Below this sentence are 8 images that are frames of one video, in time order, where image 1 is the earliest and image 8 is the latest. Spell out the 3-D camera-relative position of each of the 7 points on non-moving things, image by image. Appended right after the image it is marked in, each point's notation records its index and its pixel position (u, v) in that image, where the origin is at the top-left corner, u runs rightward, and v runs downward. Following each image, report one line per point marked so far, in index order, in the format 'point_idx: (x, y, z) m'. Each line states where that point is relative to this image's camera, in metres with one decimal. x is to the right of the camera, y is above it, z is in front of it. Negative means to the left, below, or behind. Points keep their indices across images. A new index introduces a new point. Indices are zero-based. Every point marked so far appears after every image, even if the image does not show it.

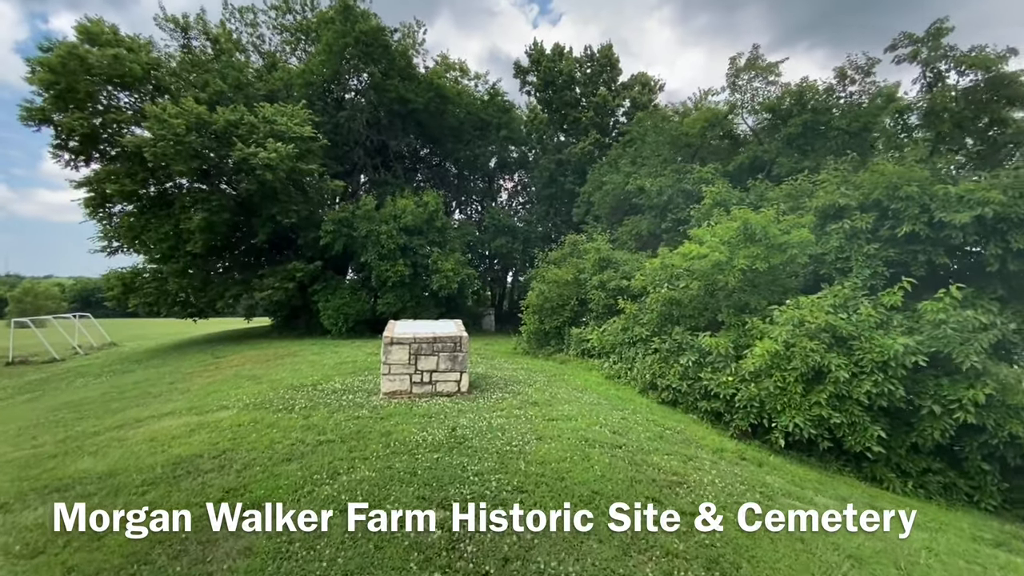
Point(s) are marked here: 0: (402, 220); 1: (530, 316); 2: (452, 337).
0: (-3.6, +2.2, +15.7) m
1: (+0.4, -0.7, +11.2) m
2: (-0.8, -0.6, +6.3) m
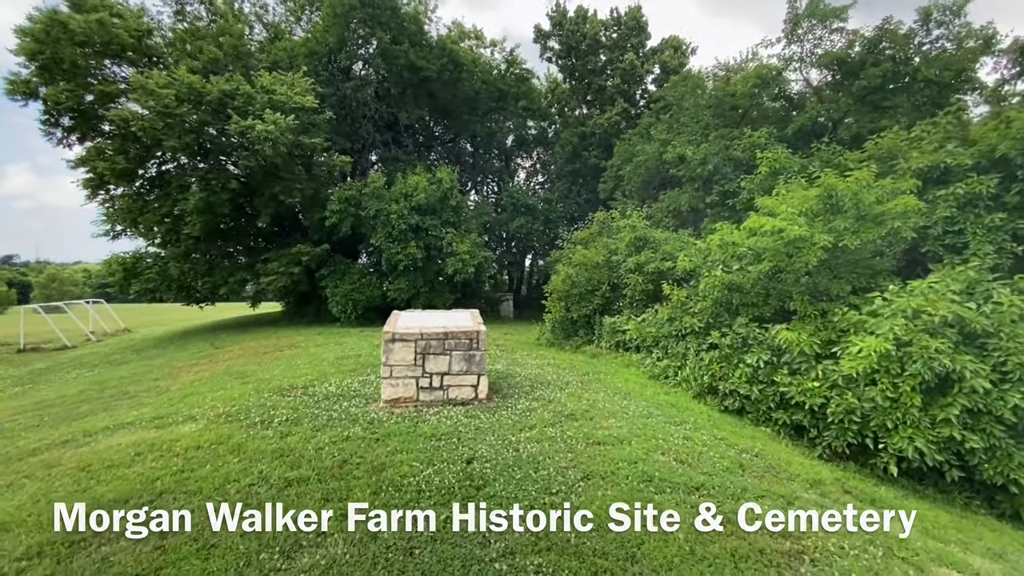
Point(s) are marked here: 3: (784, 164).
0: (-3.0, +2.7, +14.5) m
1: (+0.9, -0.3, +10.0) m
2: (-0.5, -0.5, +5.1) m
3: (+4.9, +2.2, +8.7) m
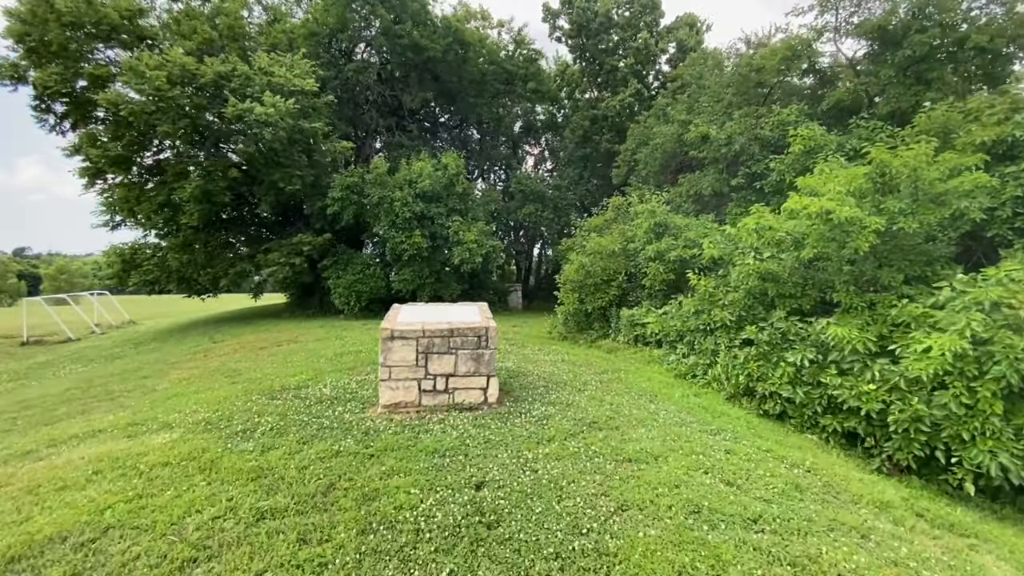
0: (-2.7, +3.0, +13.9) m
1: (+1.1, -0.1, +9.3) m
2: (-0.4, -0.4, +4.5) m
3: (+5.1, +2.4, +8.0) m
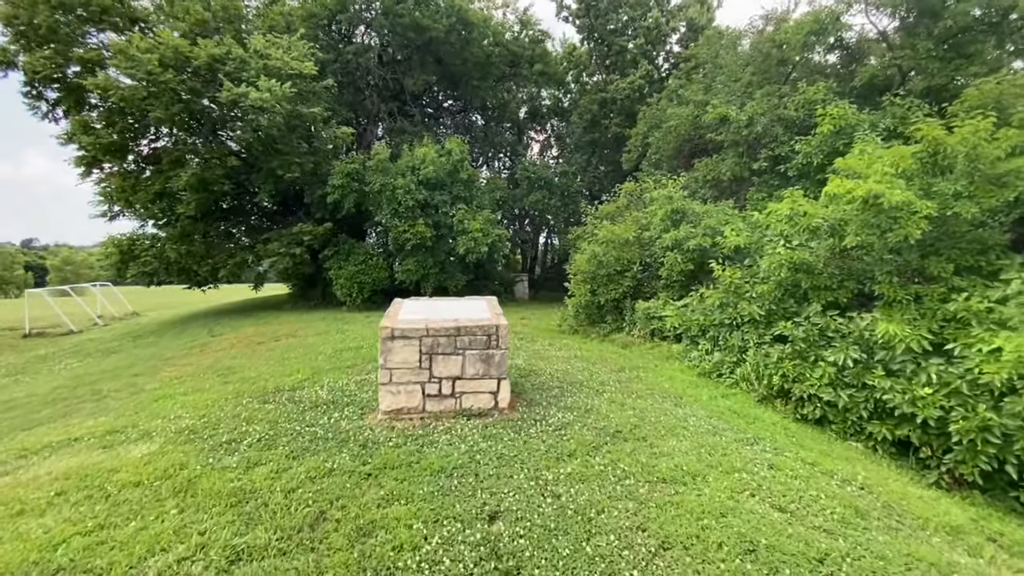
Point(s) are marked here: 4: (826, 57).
0: (-2.5, +3.3, +13.4) m
1: (+1.2, 0.0, +8.9) m
2: (-0.2, -0.3, +4.1) m
3: (+5.2, +2.6, +7.4) m
4: (+6.2, +4.6, +9.5) m
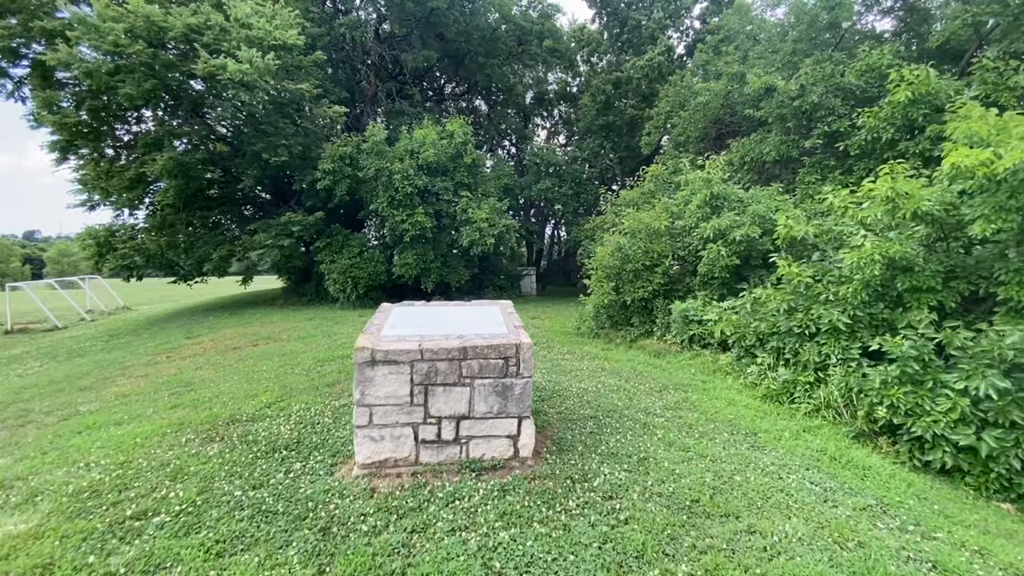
0: (-2.3, +3.4, +12.2) m
1: (+1.4, +0.1, +7.7) m
2: (-0.1, -0.4, +3.0) m
3: (+5.4, +2.6, +6.2) m
4: (+6.4, +4.6, +8.2) m
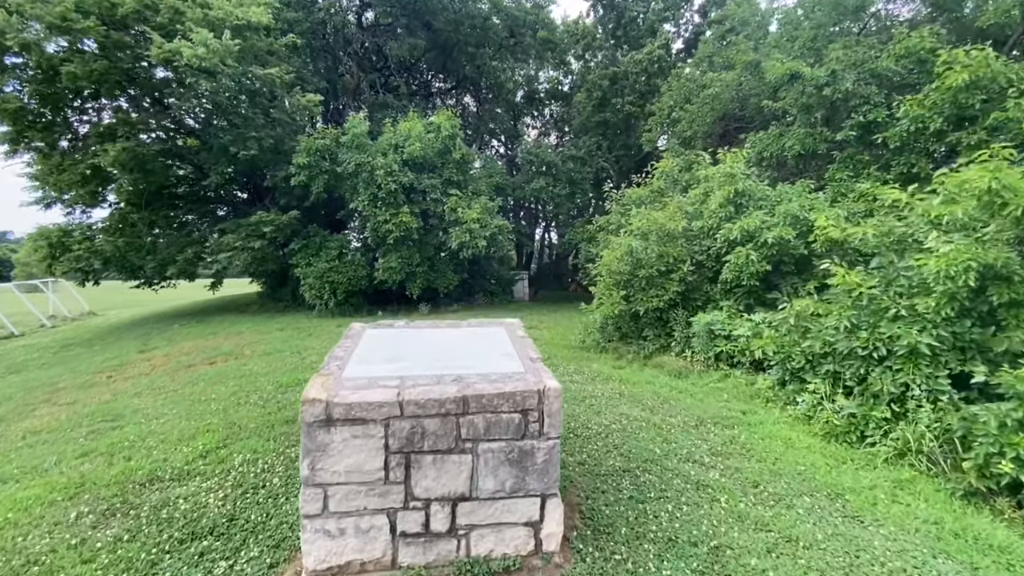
0: (-2.5, +3.2, +11.2) m
1: (+1.4, 0.0, +6.8) m
2: (0.0, -0.5, +2.0) m
3: (+5.4, +2.5, +5.4) m
4: (+6.4, +4.5, +7.5) m
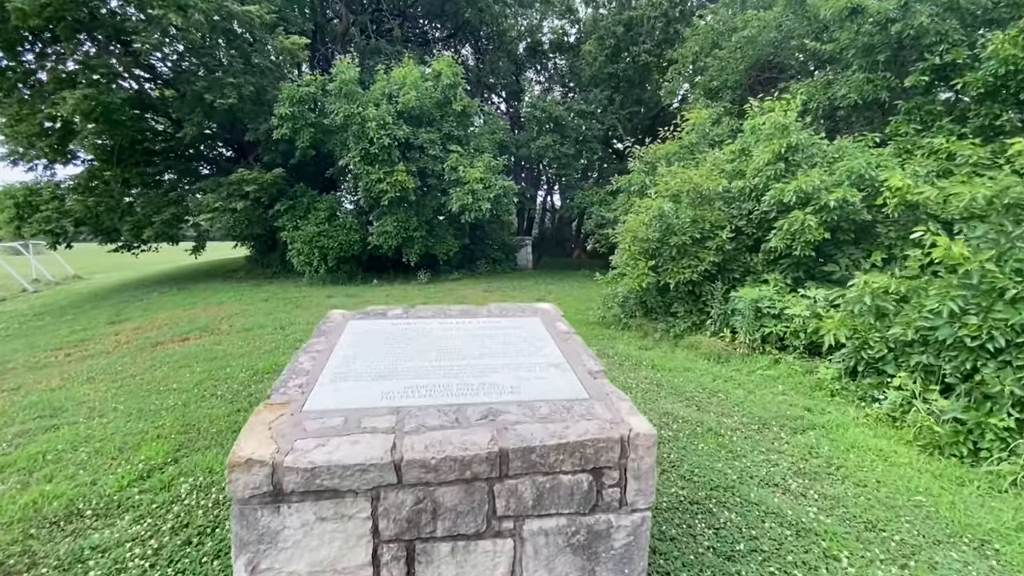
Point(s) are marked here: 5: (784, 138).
0: (-2.3, +3.9, +10.1) m
1: (+1.5, +0.3, +6.0) m
2: (+0.2, -0.4, +1.3) m
3: (+5.6, +2.7, +4.5) m
4: (+6.6, +4.9, +6.4) m
5: (+3.1, +1.7, +5.6) m
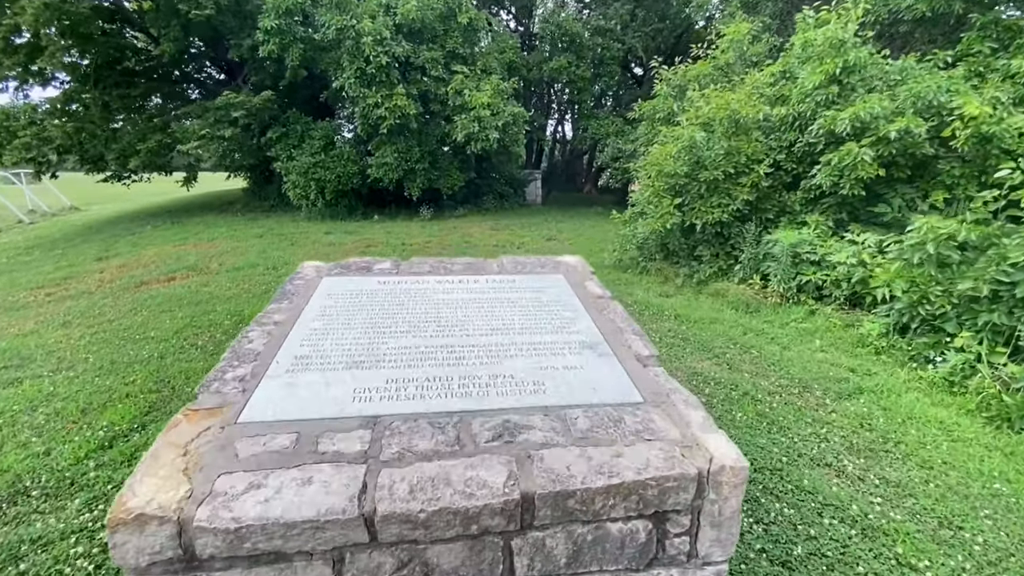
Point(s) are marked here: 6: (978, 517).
0: (-2.1, +5.2, +9.1) m
1: (+1.7, +1.0, +5.5) m
2: (+0.2, -0.4, +0.8) m
3: (+5.7, +3.1, +3.6) m
4: (+6.7, +5.5, +5.2) m
5: (+3.3, +2.3, +4.8) m
6: (+1.9, -0.9, +1.9) m
